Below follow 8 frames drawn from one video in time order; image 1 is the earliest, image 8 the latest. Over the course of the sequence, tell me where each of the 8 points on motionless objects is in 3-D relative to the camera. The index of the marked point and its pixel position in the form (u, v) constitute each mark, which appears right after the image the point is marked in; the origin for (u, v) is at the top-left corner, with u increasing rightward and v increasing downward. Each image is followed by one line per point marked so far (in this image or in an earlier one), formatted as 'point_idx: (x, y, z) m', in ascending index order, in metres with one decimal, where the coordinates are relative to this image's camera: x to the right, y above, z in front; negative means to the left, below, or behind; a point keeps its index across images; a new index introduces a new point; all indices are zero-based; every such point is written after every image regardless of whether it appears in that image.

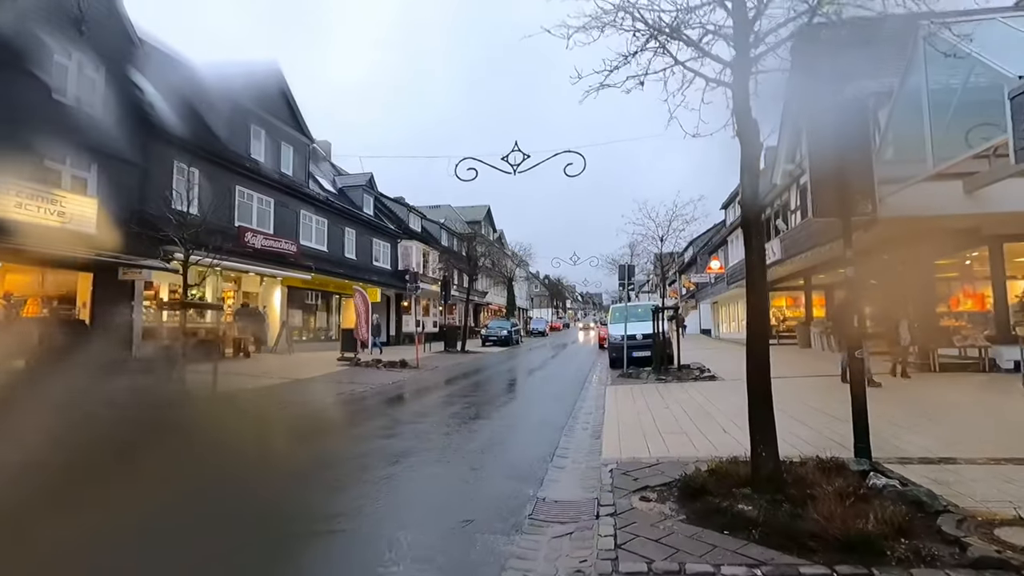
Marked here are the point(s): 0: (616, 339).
0: (+2.9, -1.4, +14.9) m
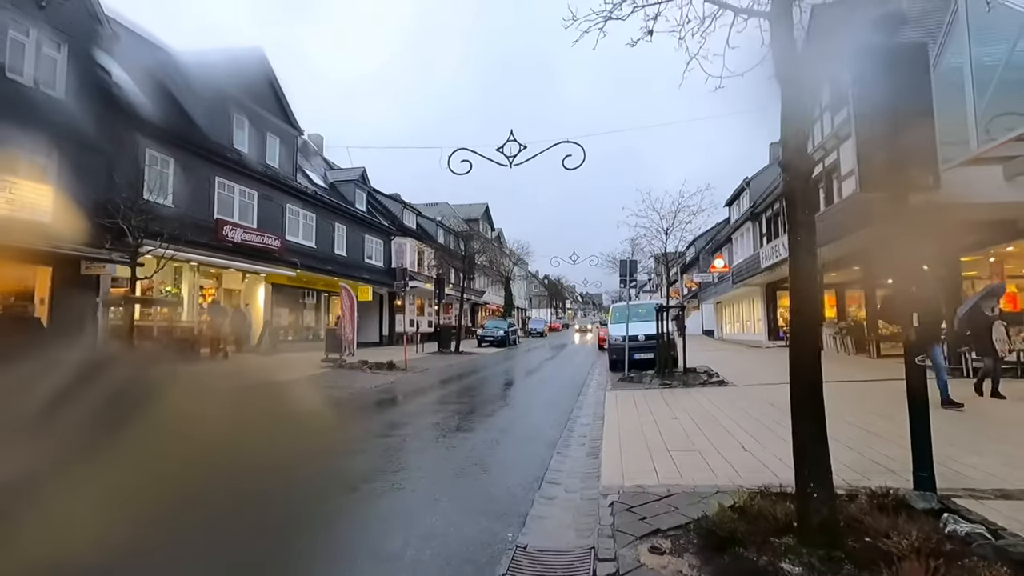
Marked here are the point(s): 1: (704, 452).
0: (+2.8, -1.4, +14.0) m
1: (+2.0, -1.7, +5.5) m
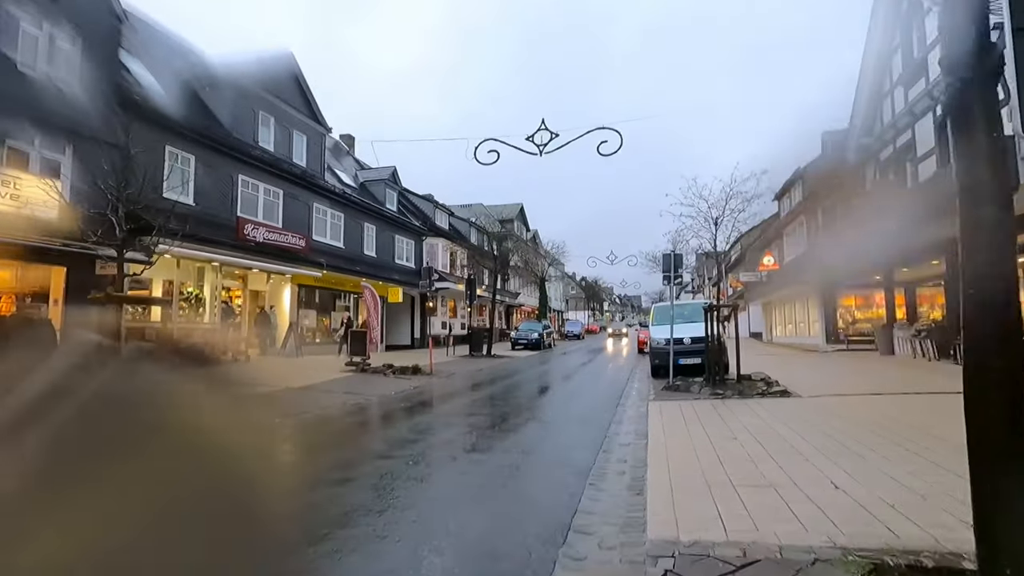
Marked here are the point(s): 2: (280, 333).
0: (+3.5, -1.3, +12.7) m
1: (+2.1, -1.6, +4.3) m
2: (-8.0, -1.5, +18.4) m
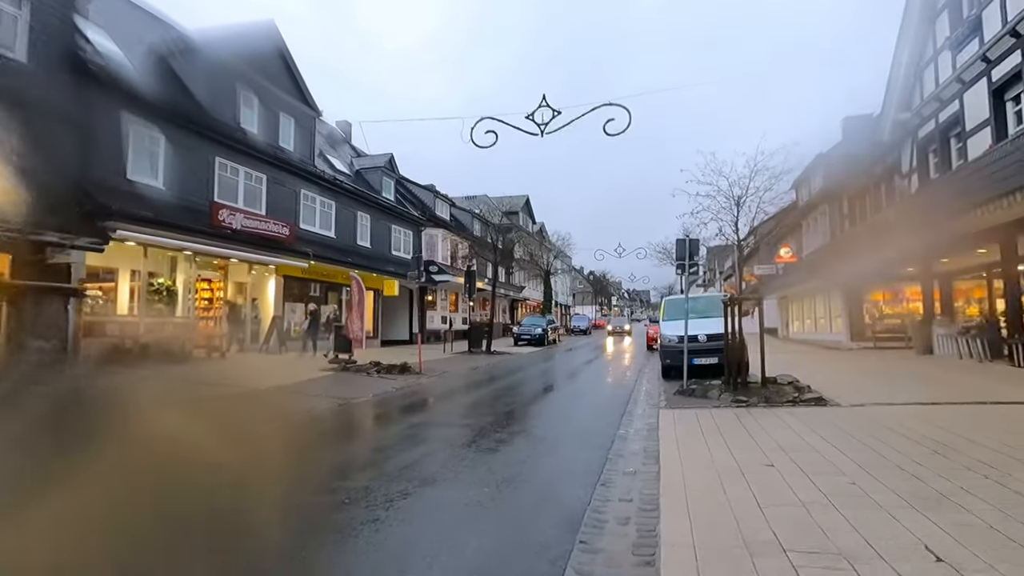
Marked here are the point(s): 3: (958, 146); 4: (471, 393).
0: (+3.4, -1.1, +11.4) m
1: (+1.9, -1.5, +3.0) m
2: (-8.0, -1.3, +17.3) m
3: (+9.6, +3.0, +11.5) m
4: (-1.0, -2.8, +14.4) m
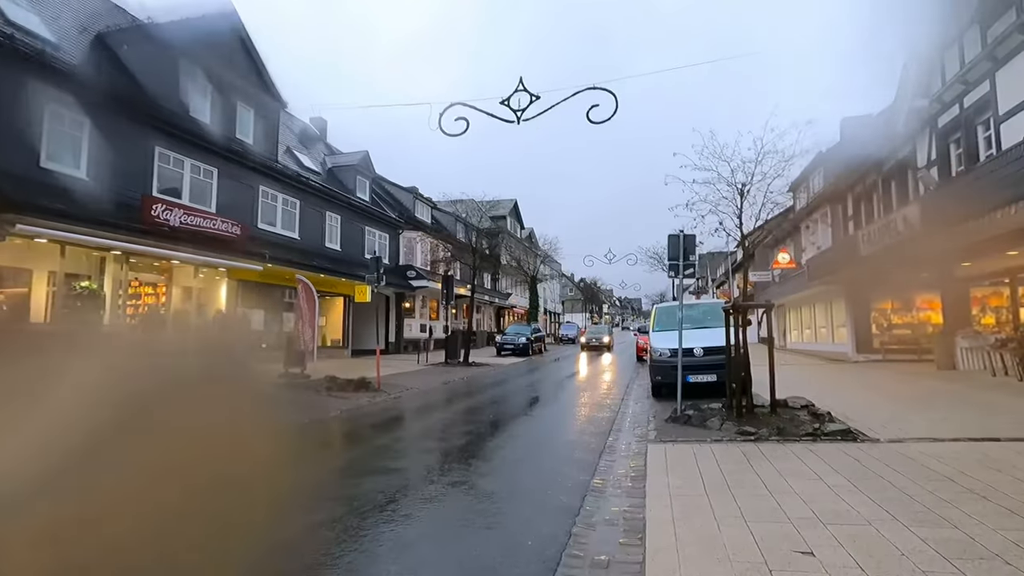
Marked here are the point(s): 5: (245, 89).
0: (+2.8, -1.2, +9.9) m
1: (+1.4, -1.5, +1.5) m
2: (-8.7, -1.4, +15.6) m
3: (+9.0, +2.9, +10.2) m
4: (-1.7, -2.9, +12.8) m
5: (-8.5, +6.3, +17.1) m
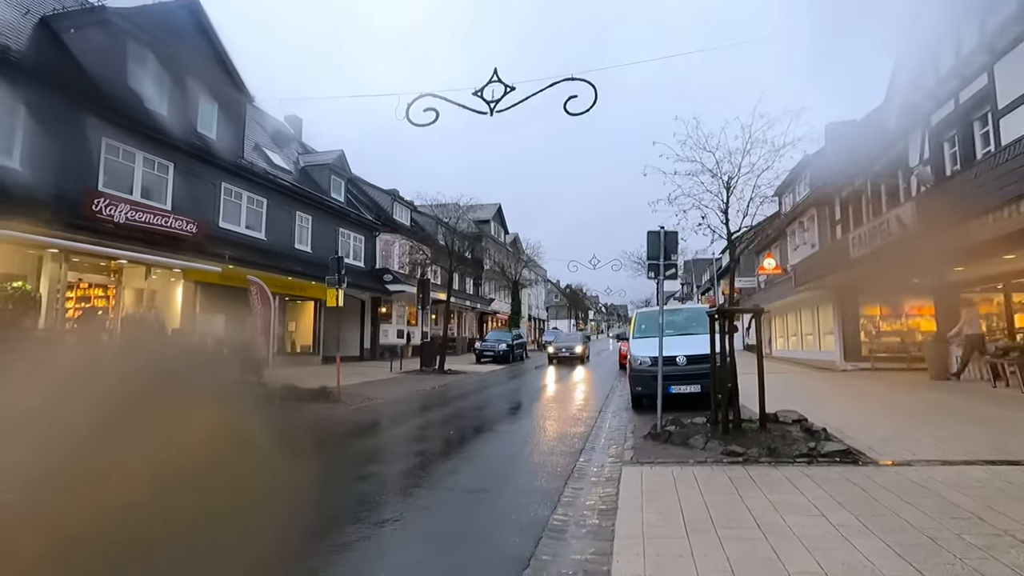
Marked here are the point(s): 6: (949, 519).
0: (+2.3, -1.3, +9.1) m
1: (+1.1, -1.4, +0.7) m
2: (-9.4, -1.5, +14.6) m
3: (+8.5, +2.8, +9.7) m
4: (-2.3, -3.0, +11.9) m
5: (-9.2, +6.3, +16.2) m
6: (+3.0, -1.6, +3.7) m
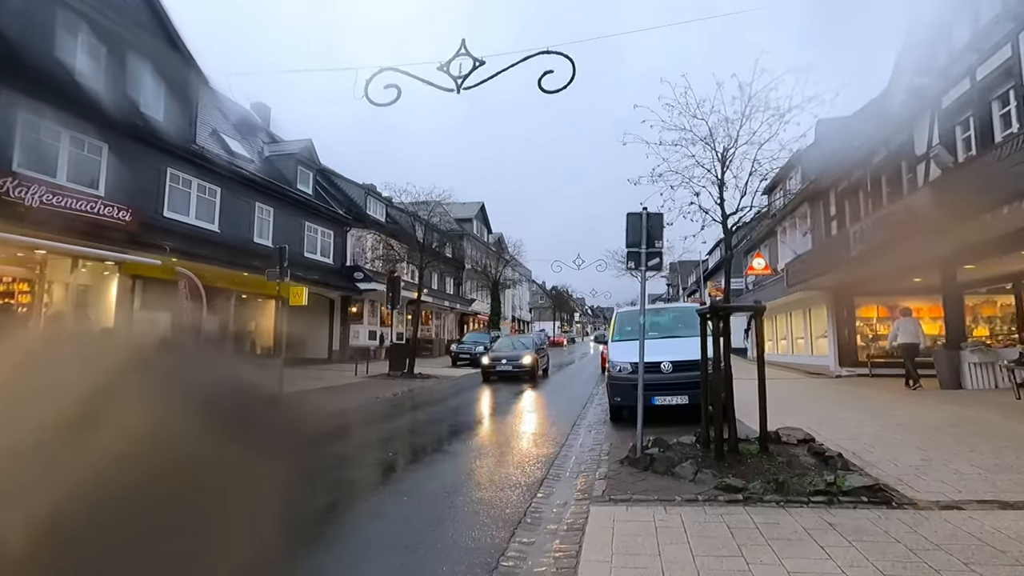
0: (+1.7, -1.2, +8.0) m
1: (+0.7, -1.3, -0.5) m
2: (-10.1, -1.3, +13.1) m
3: (+7.9, +2.8, +8.6) m
4: (-3.0, -2.9, +10.6) m
5: (-9.9, +6.4, +14.8) m
6: (+2.6, -1.5, +2.5) m
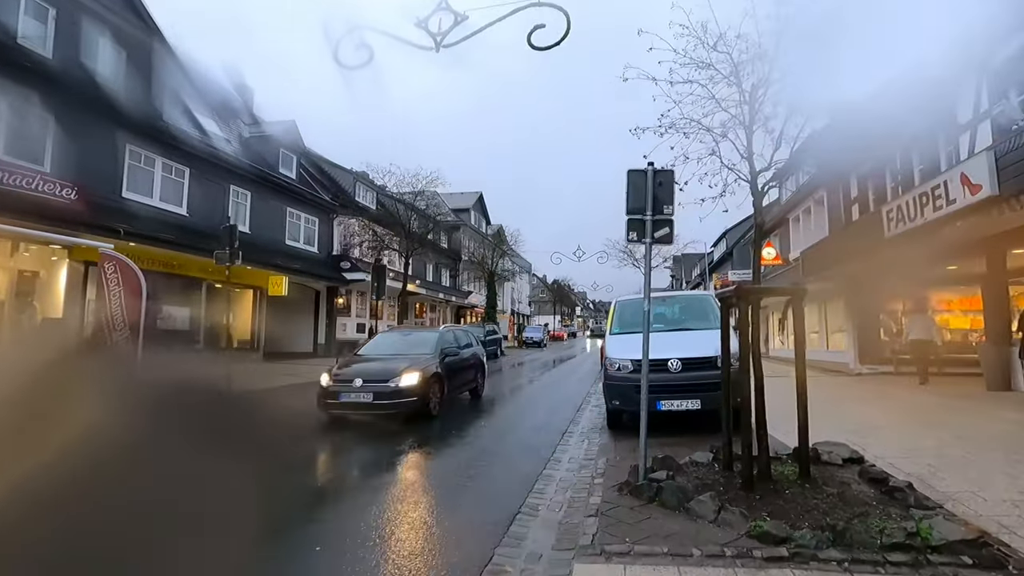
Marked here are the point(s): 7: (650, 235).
0: (+1.4, -1.0, +6.7) m
1: (+0.4, -1.2, -1.8) m
2: (-10.3, -1.0, +11.9) m
3: (+7.7, +3.0, +7.3) m
4: (-3.2, -2.6, +9.4) m
5: (-10.1, +6.7, +13.5) m
6: (+2.3, -1.4, +1.3) m
7: (+1.3, +0.5, +4.8) m
